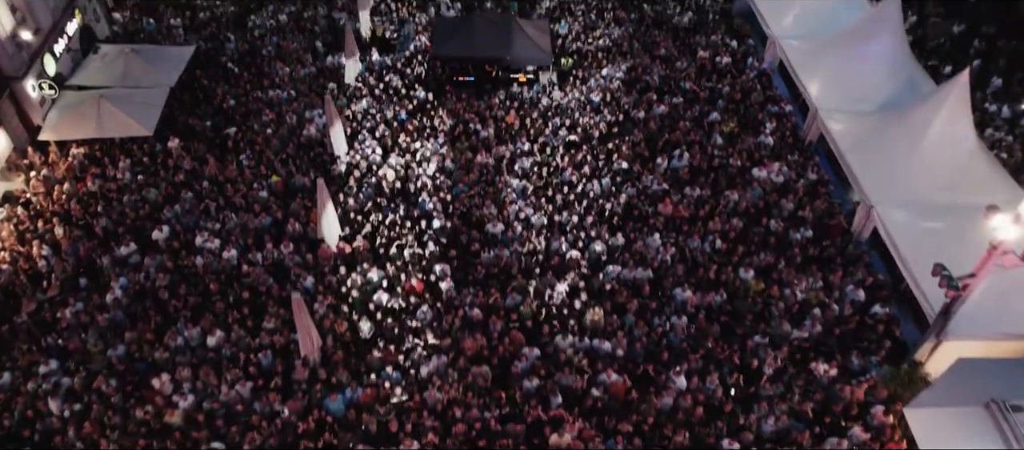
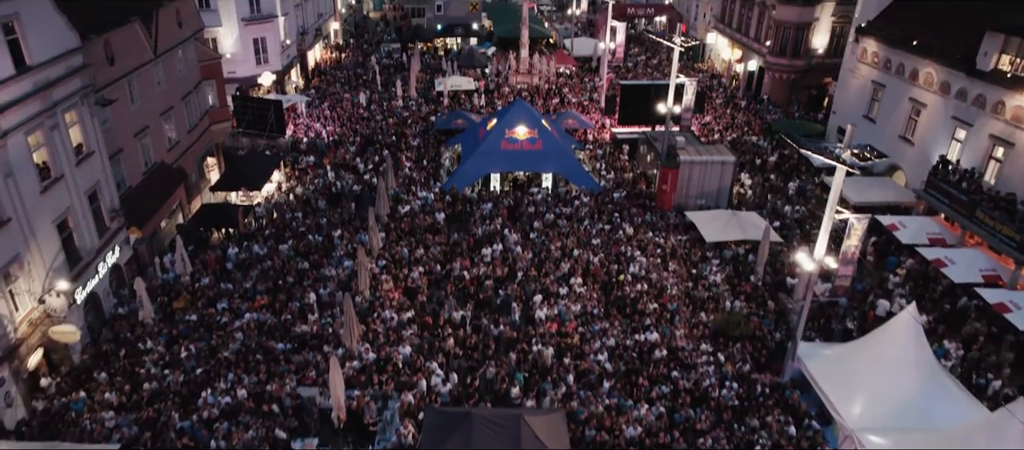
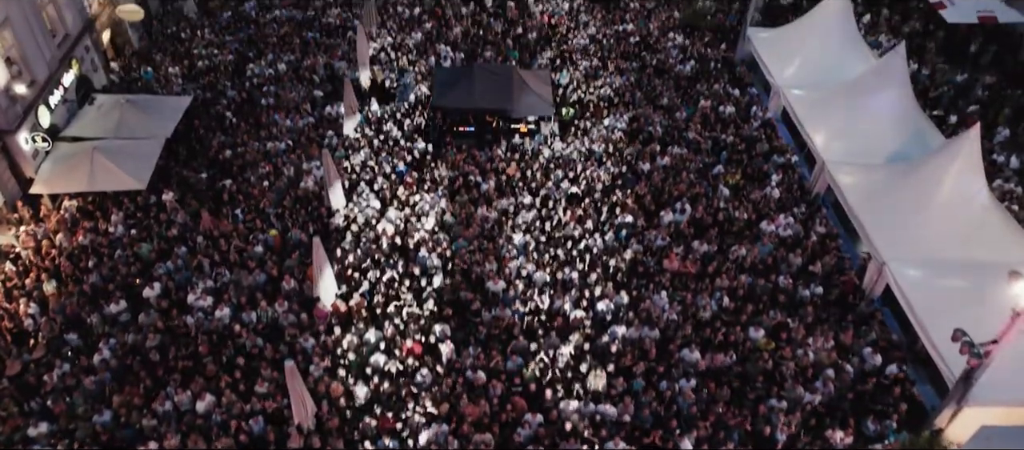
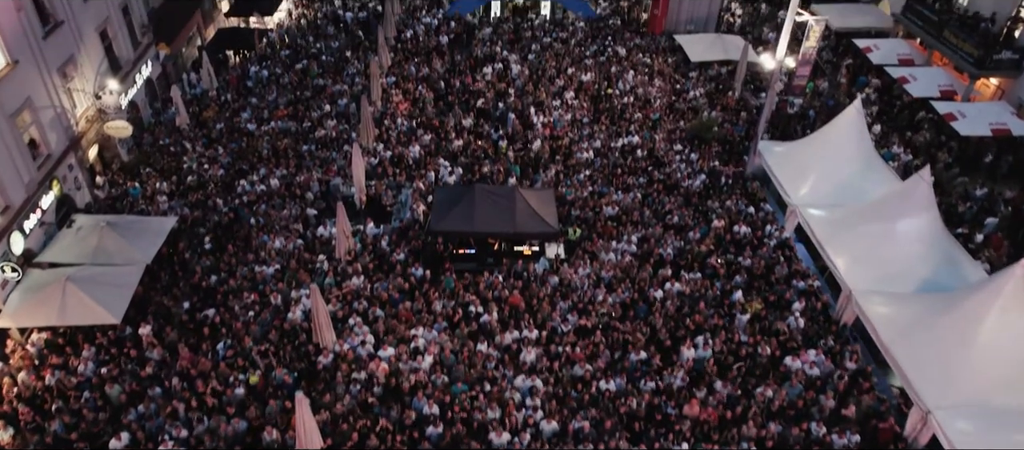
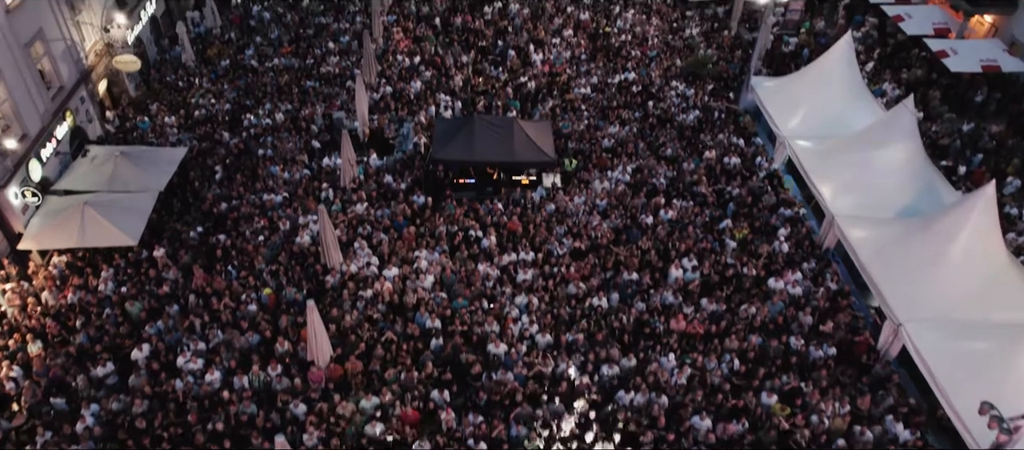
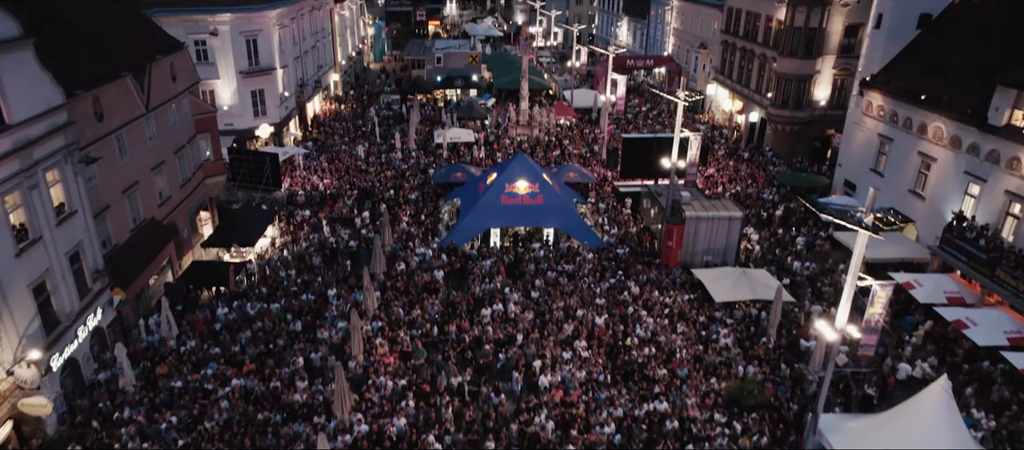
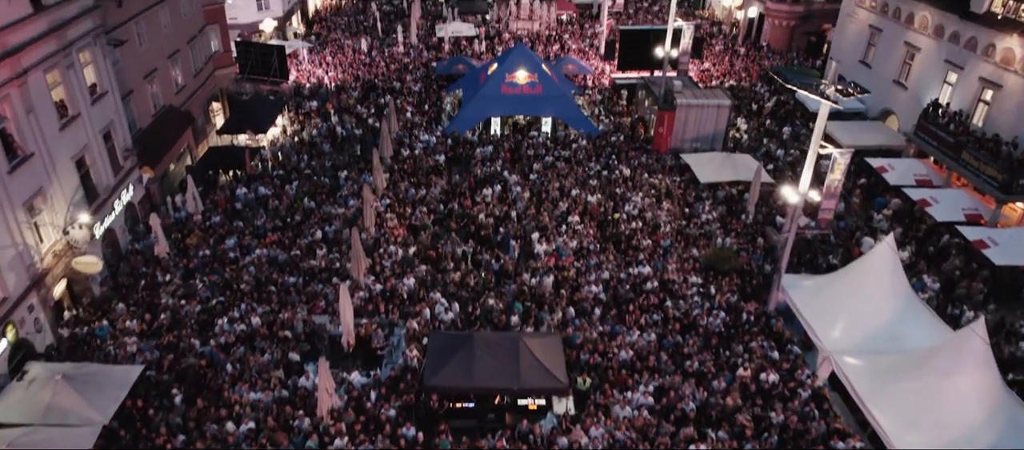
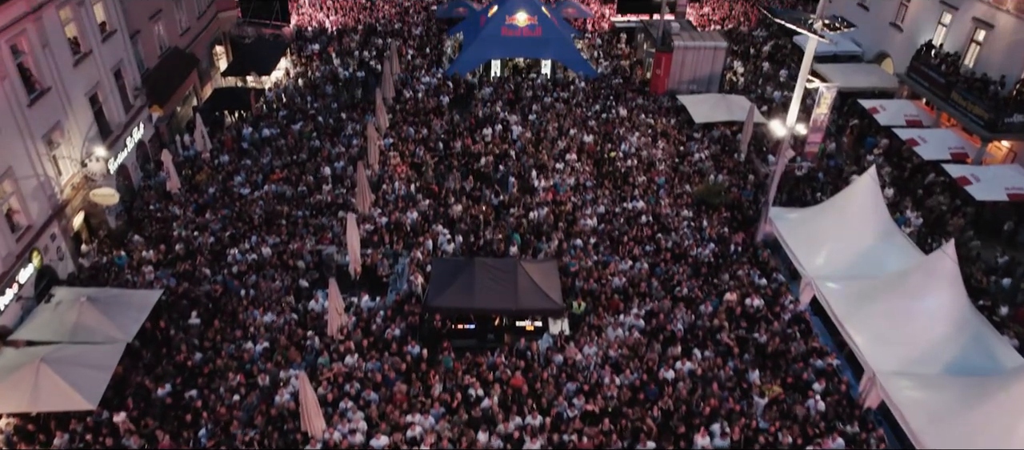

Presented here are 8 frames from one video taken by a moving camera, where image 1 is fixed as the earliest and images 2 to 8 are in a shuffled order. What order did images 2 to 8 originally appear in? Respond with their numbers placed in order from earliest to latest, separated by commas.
3, 5, 4, 8, 7, 2, 6
